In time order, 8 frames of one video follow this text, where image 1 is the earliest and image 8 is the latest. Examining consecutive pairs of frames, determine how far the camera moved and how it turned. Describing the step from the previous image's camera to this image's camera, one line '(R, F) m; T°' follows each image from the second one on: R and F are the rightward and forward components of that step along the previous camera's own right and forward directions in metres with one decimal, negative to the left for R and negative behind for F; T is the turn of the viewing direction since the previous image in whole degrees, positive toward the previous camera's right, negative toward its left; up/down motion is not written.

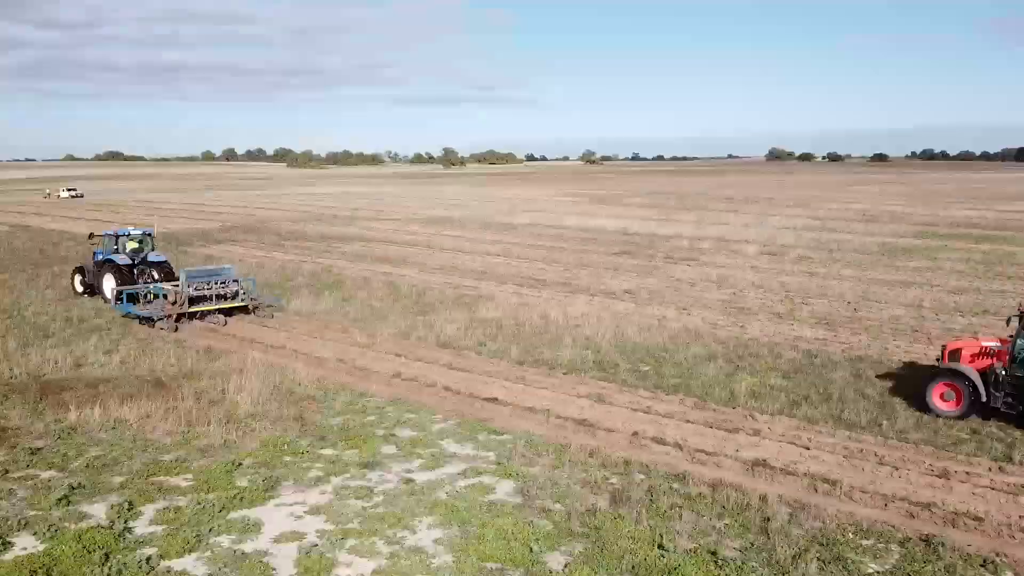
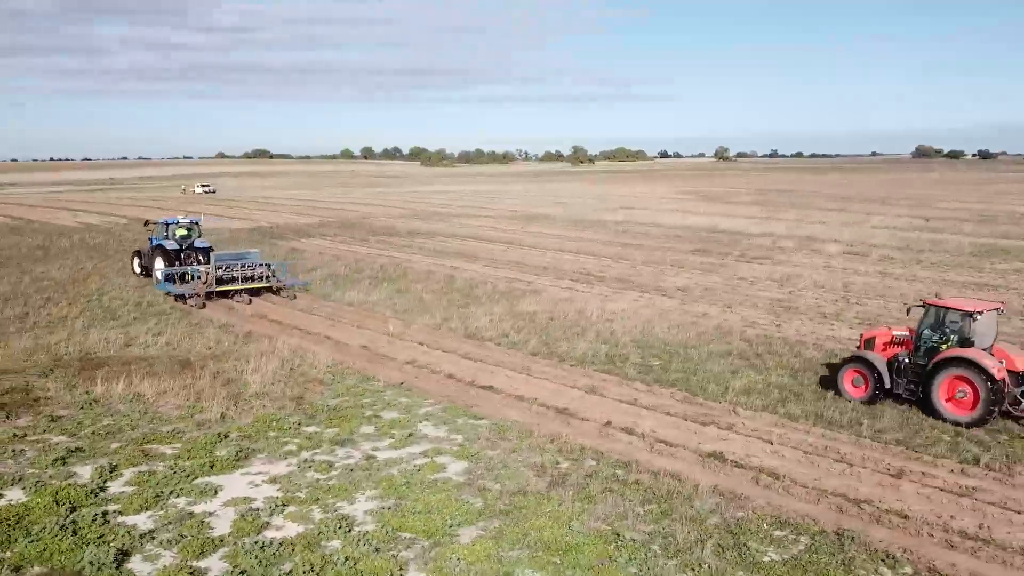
(+1.6, -0.3) m; -8°
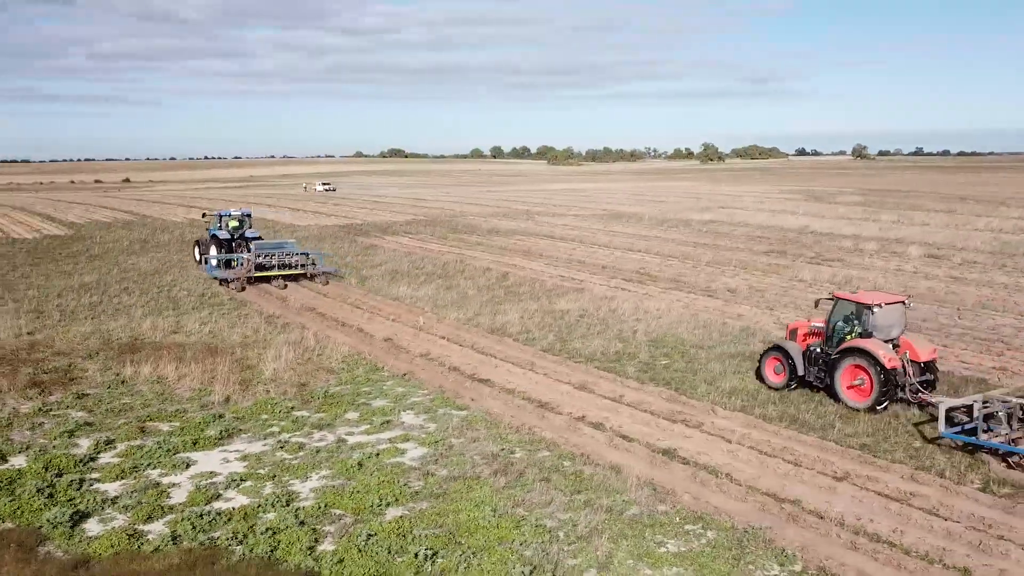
(+1.6, -0.3) m; -8°
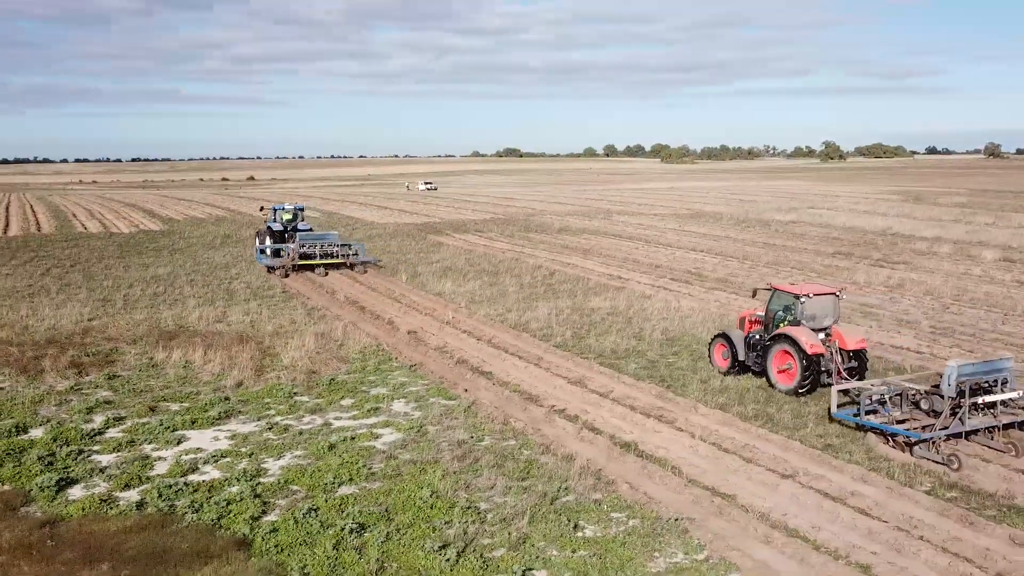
(+1.4, -0.3) m; -7°
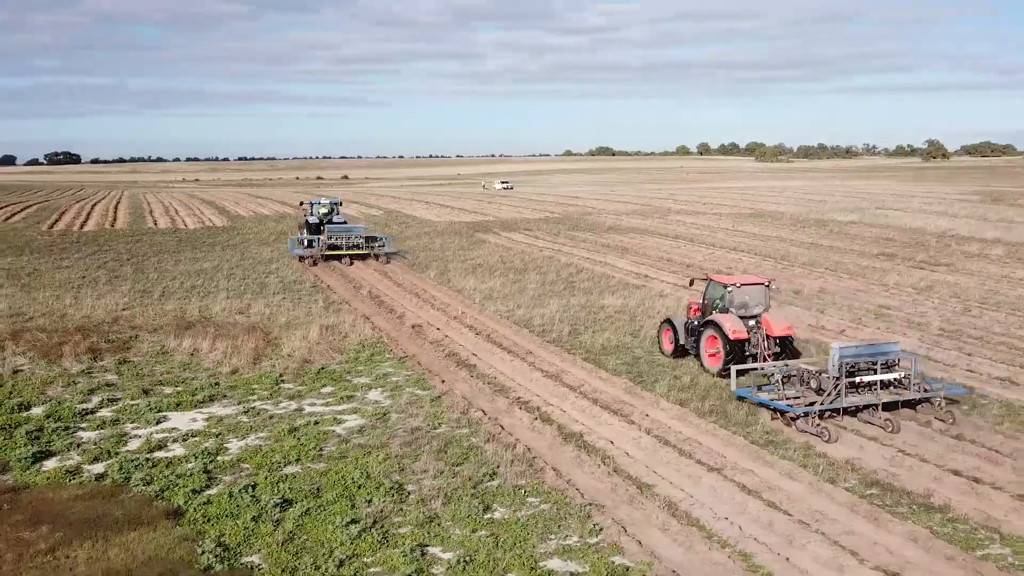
(+1.4, -0.3) m; -6°
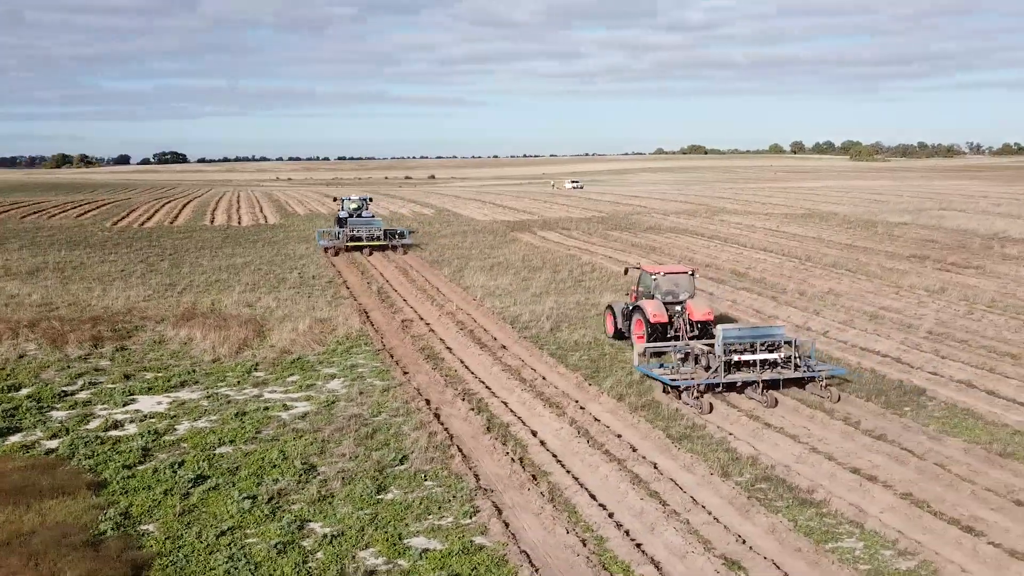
(+1.7, -0.4) m; -5°
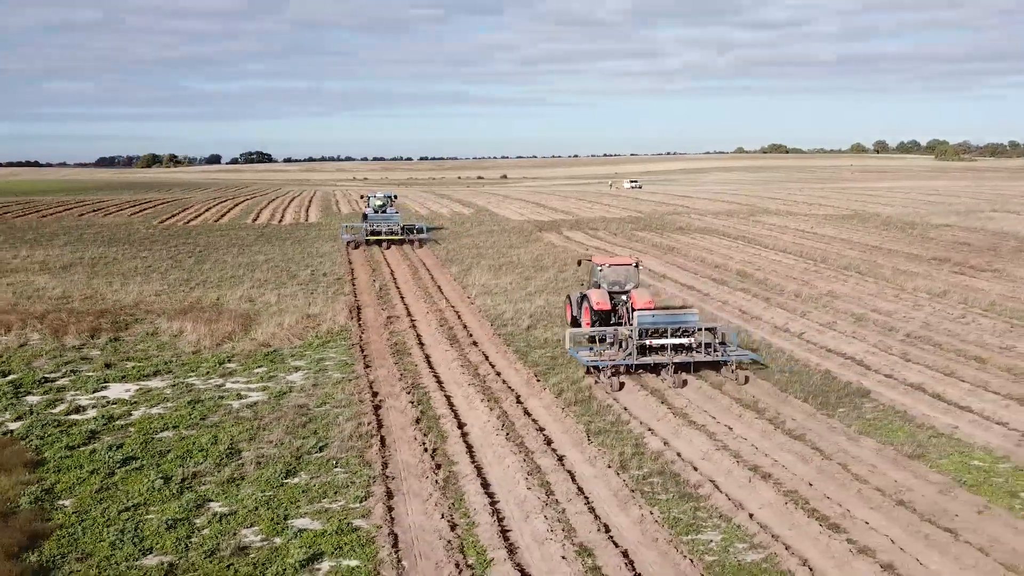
(+1.6, -0.3) m; -5°
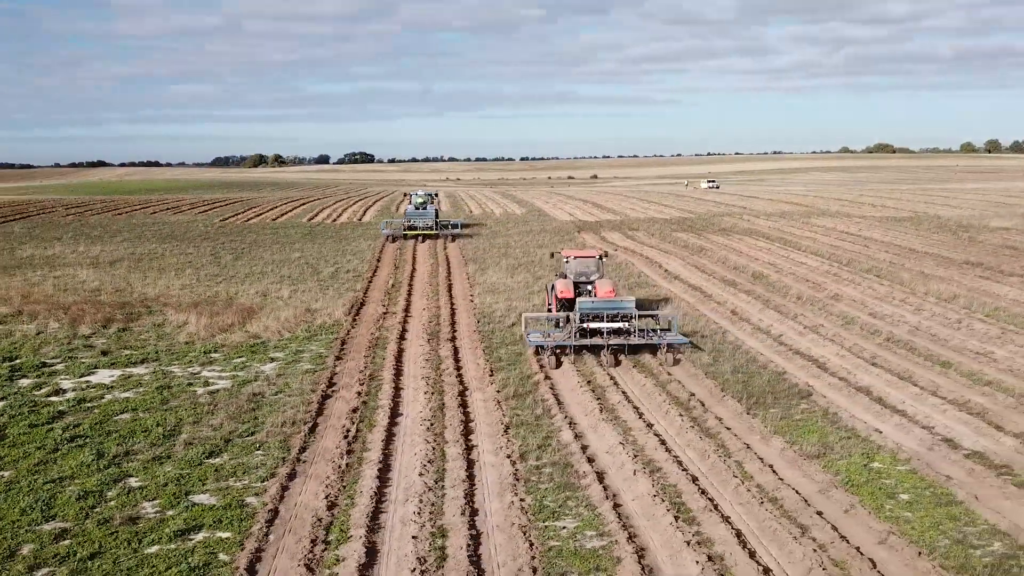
(+1.8, -0.3) m; -6°
